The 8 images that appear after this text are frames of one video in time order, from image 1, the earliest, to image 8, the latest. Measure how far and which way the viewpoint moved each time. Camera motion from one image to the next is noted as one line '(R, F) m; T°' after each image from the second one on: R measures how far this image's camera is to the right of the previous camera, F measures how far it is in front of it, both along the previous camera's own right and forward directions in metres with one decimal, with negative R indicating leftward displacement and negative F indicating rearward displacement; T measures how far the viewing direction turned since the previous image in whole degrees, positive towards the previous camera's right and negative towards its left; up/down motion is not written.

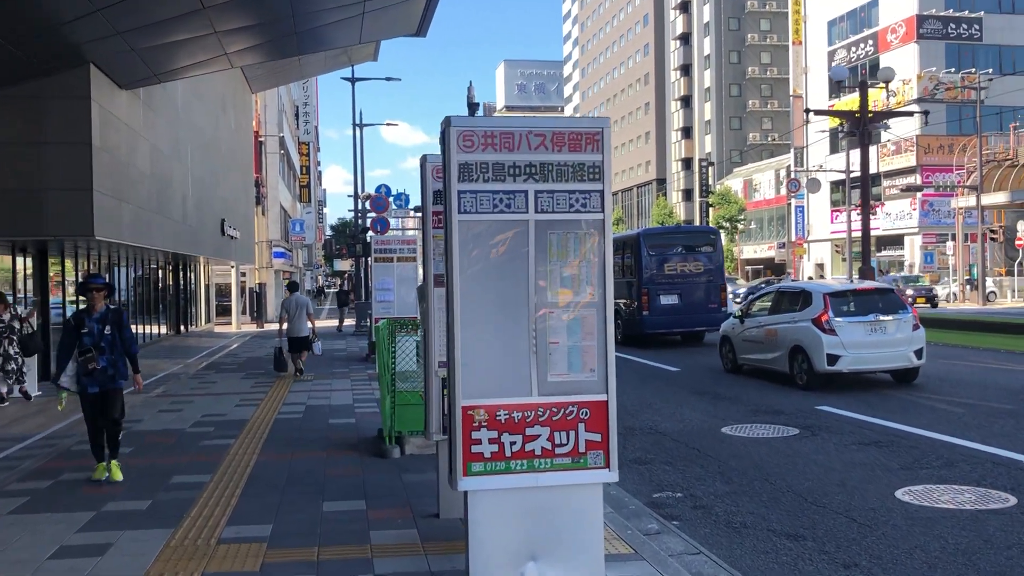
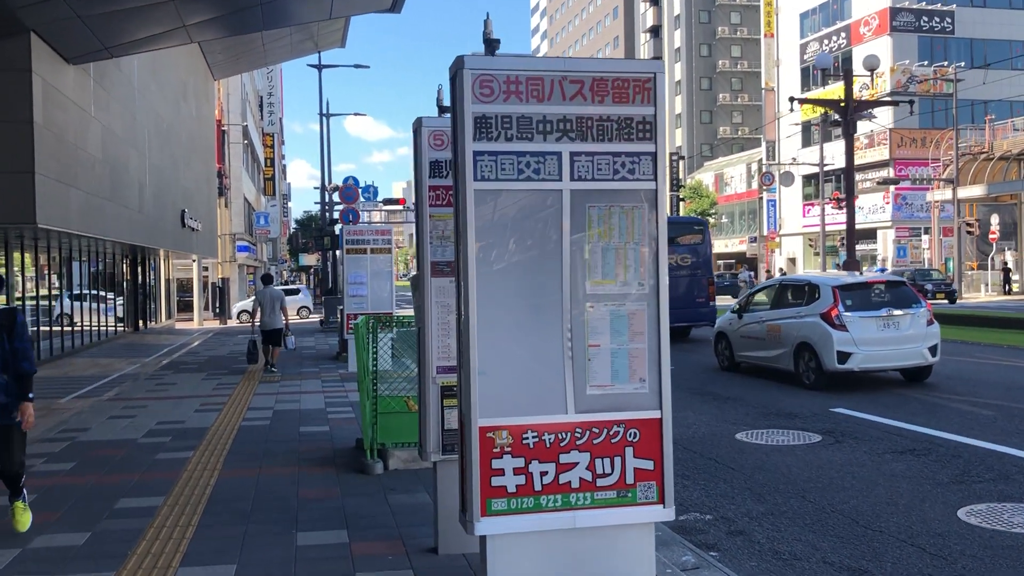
(-0.2, +1.0) m; +2°
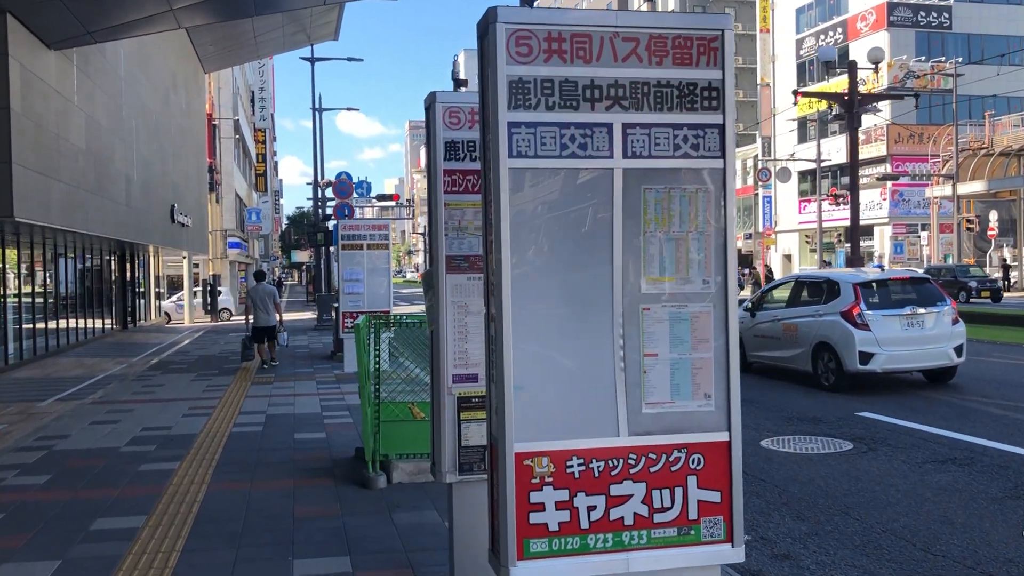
(-0.2, +0.6) m; 0°
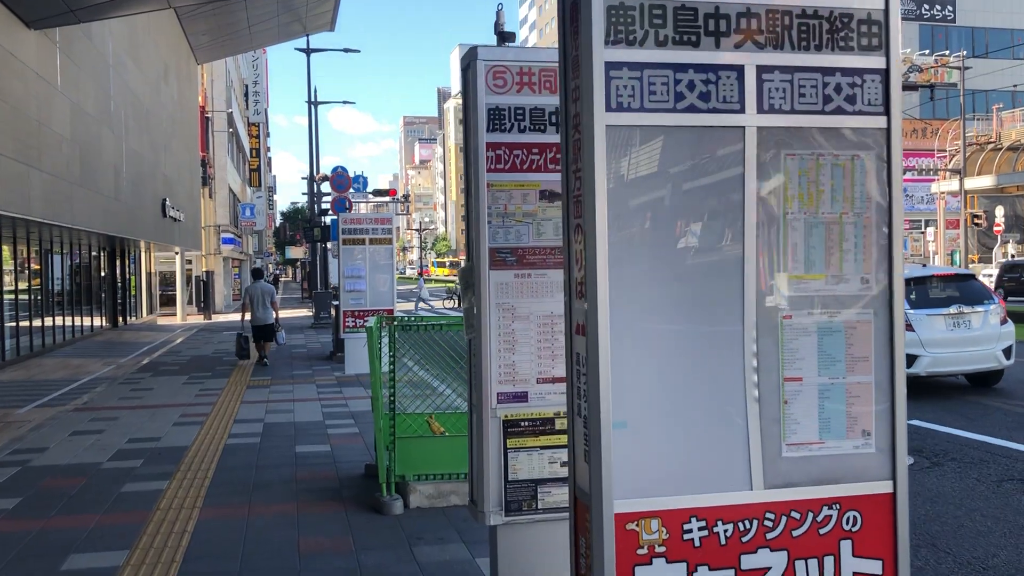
(-0.2, +0.8) m; 0°
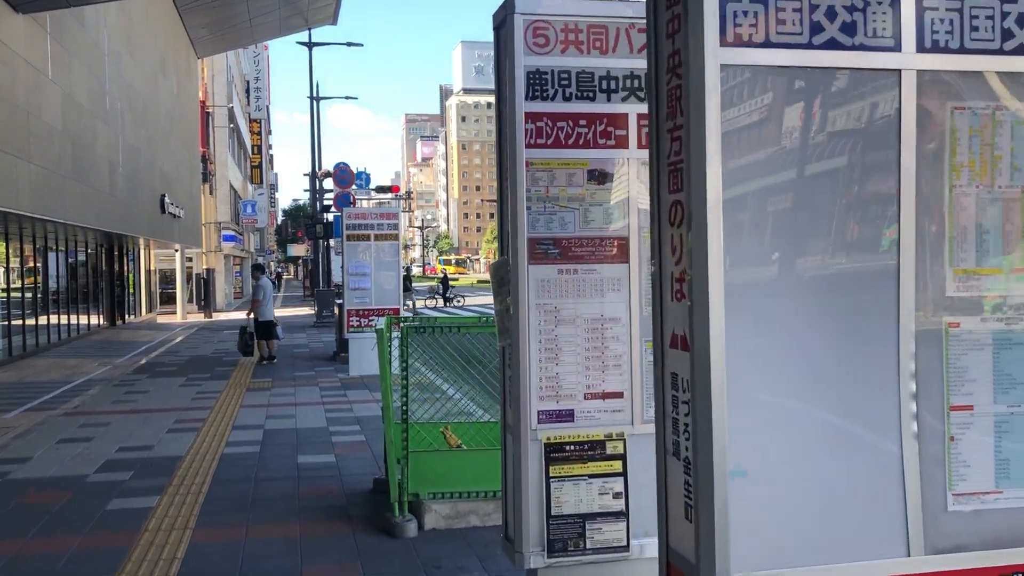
(-0.1, +0.6) m; 0°
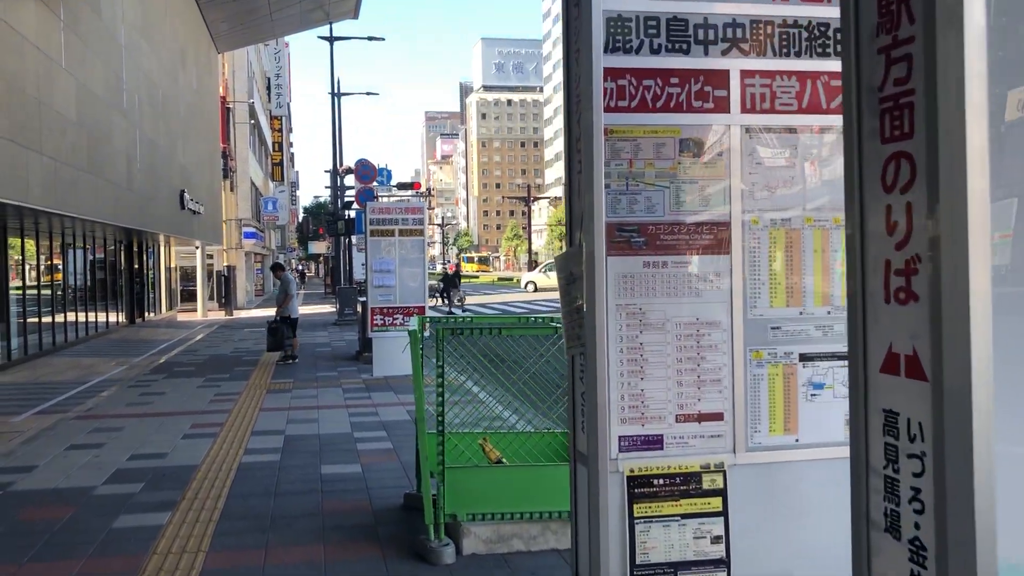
(-0.1, +0.6) m; -1°
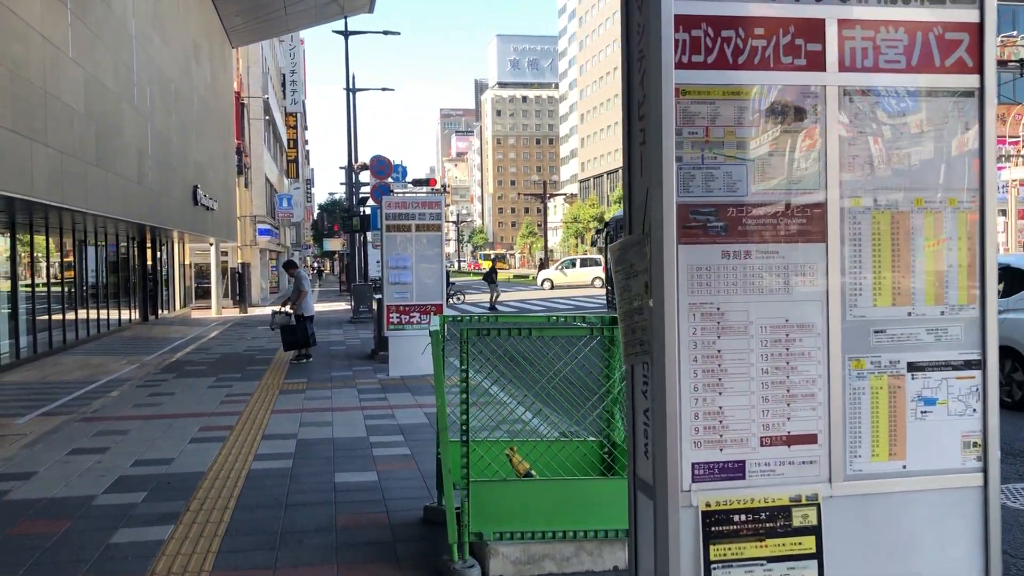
(-0.1, +0.4) m; -1°
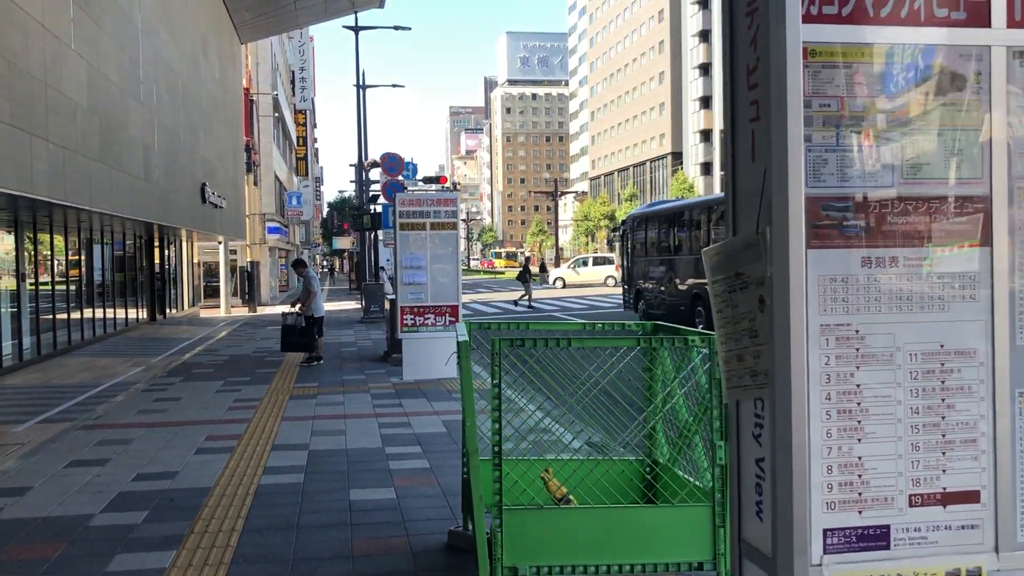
(-0.1, +0.5) m; -1°
